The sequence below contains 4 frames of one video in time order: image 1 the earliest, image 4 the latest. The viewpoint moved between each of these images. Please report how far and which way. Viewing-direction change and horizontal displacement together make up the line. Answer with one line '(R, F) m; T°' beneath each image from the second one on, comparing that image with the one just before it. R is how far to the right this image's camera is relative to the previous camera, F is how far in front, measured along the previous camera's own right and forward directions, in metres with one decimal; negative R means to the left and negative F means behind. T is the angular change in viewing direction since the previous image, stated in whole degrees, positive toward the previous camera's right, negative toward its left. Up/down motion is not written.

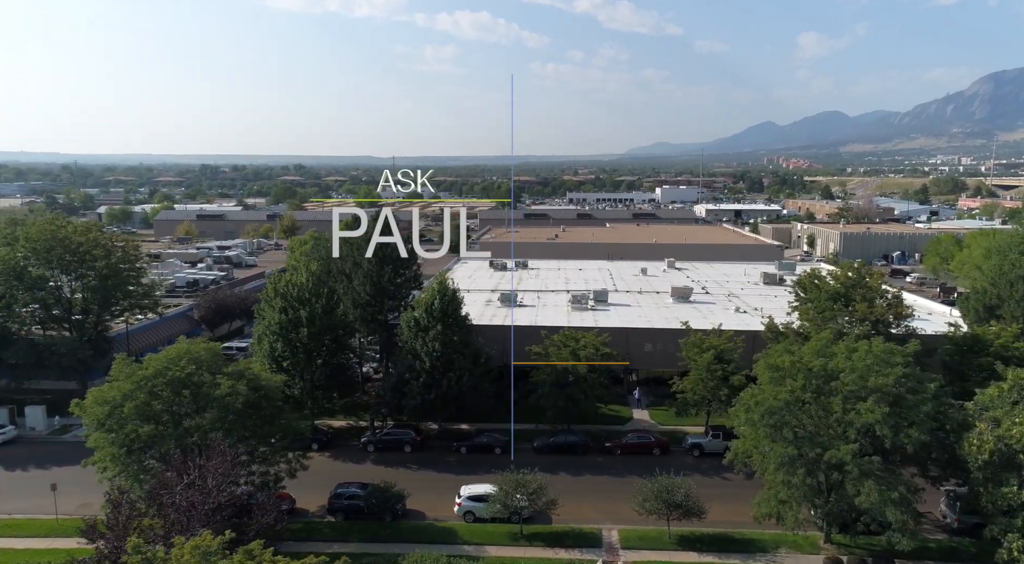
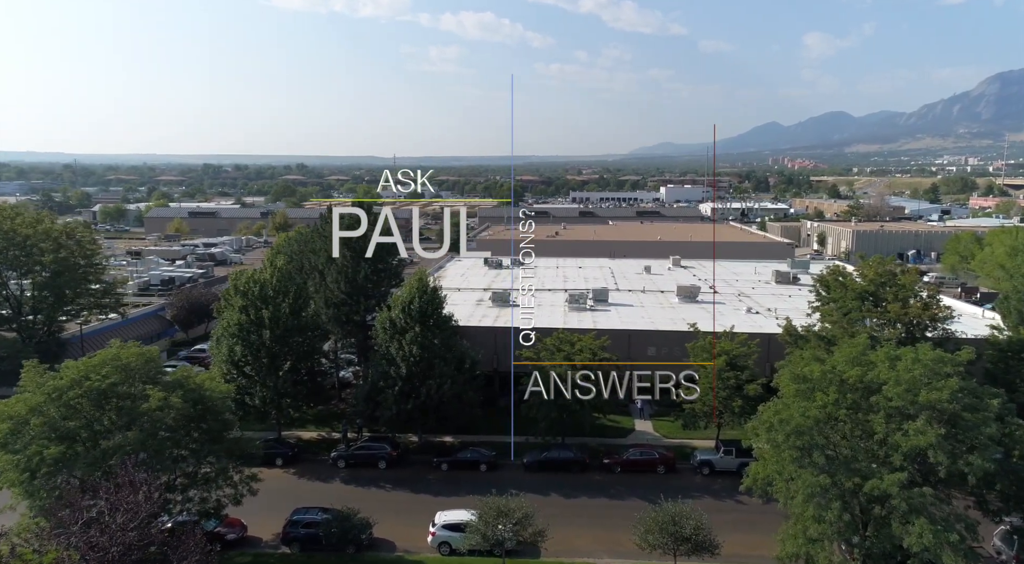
(+0.6, +2.5) m; 0°
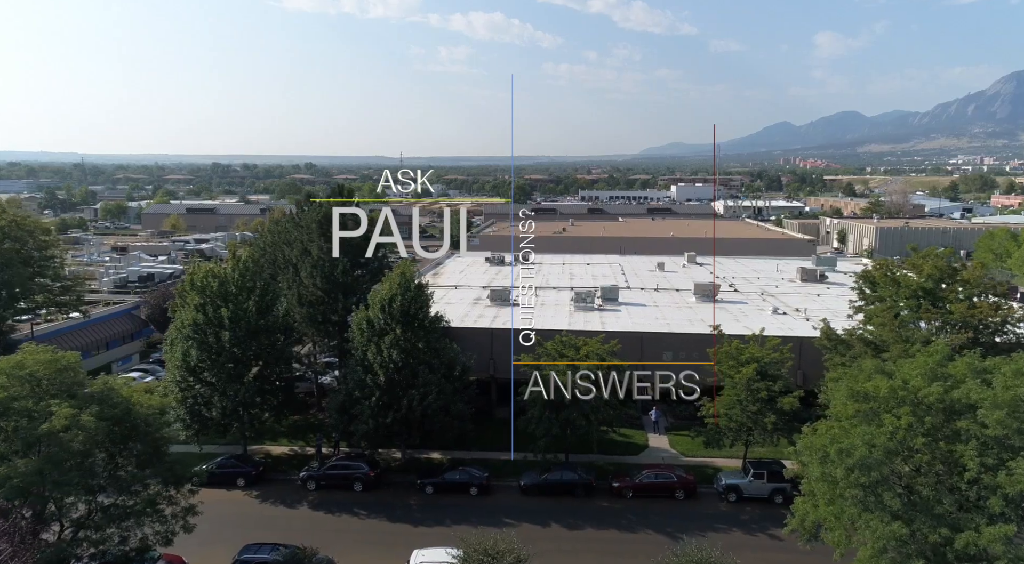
(+0.4, +2.8) m; -1°
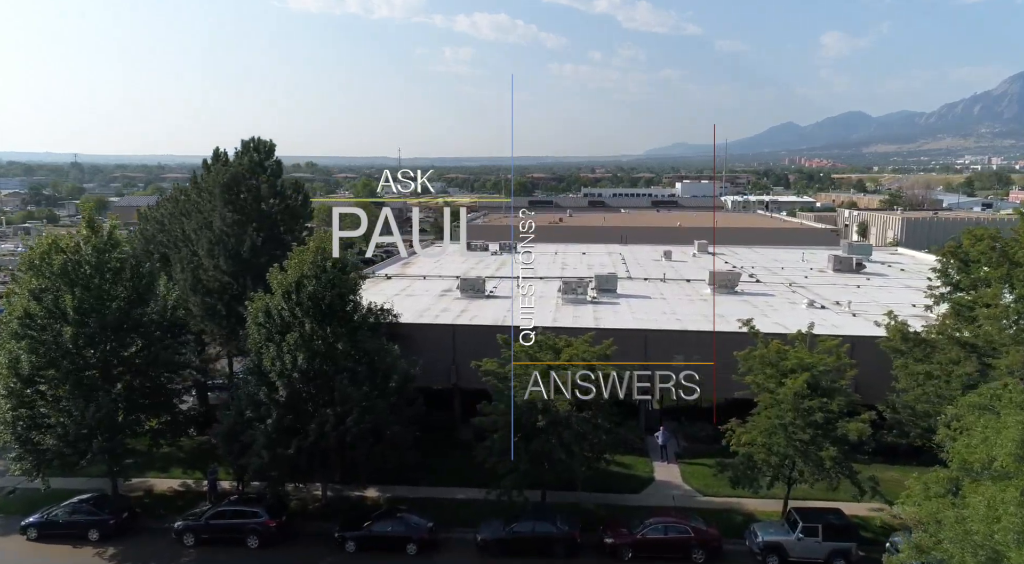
(+1.1, +5.1) m; 0°
